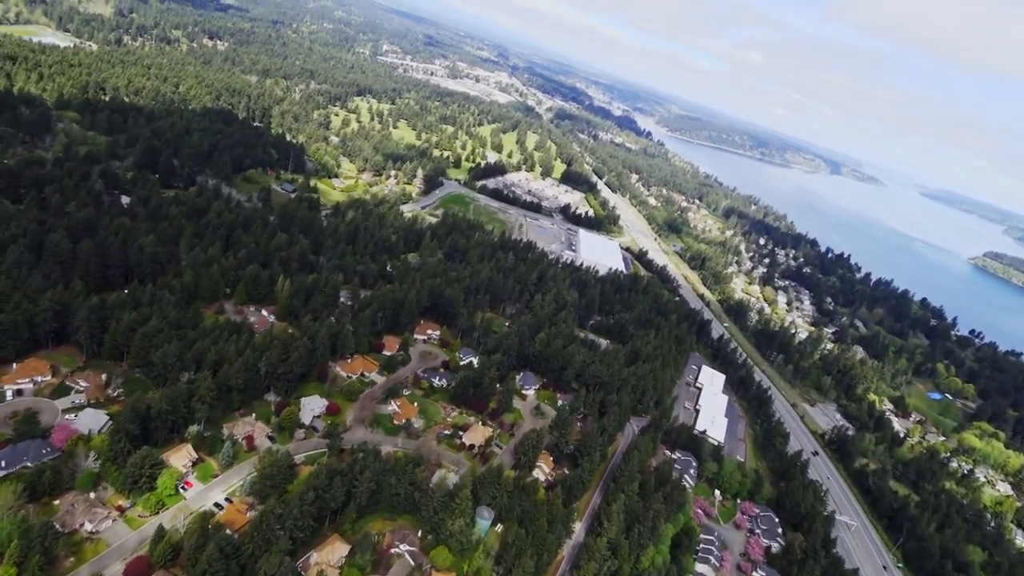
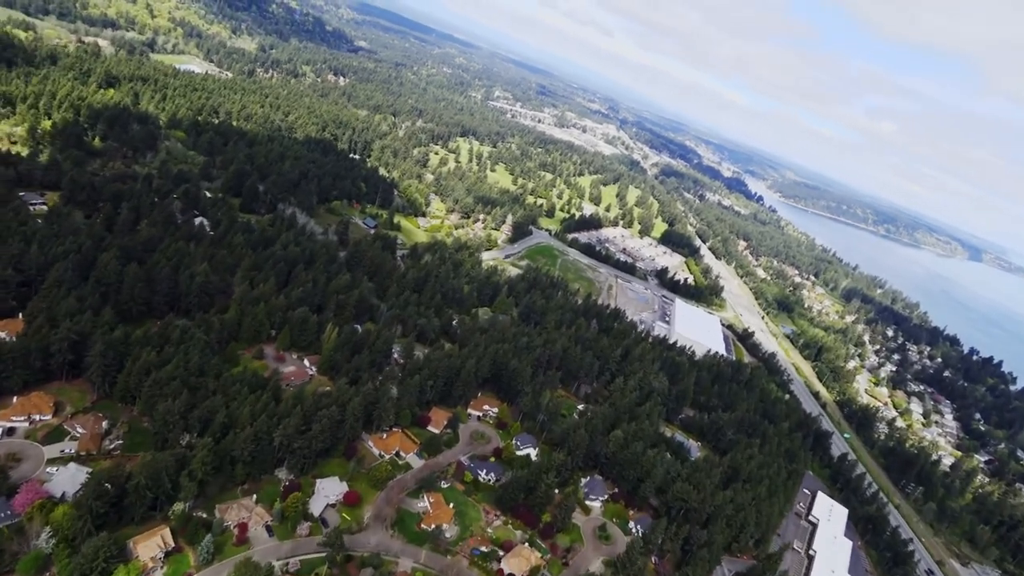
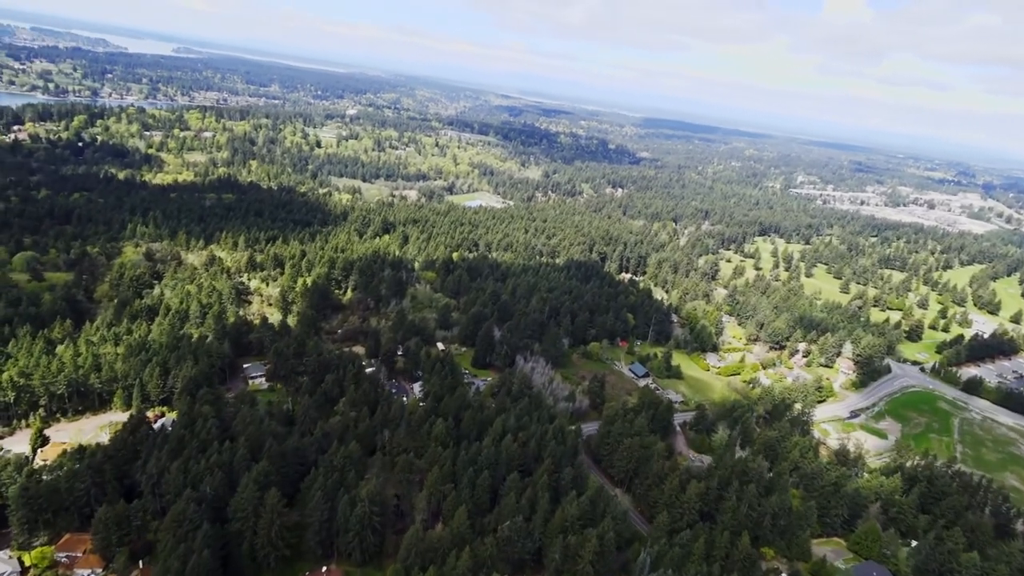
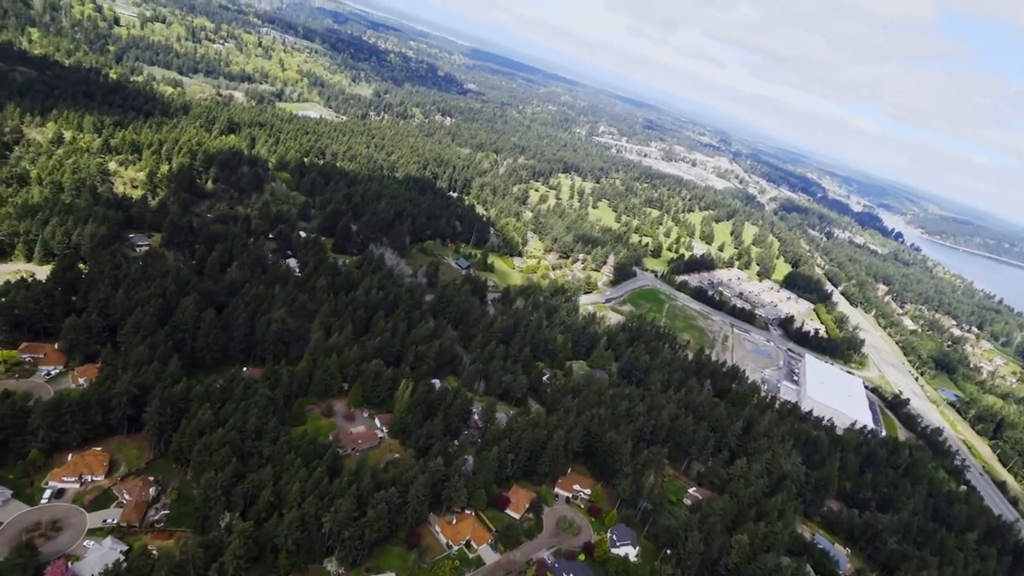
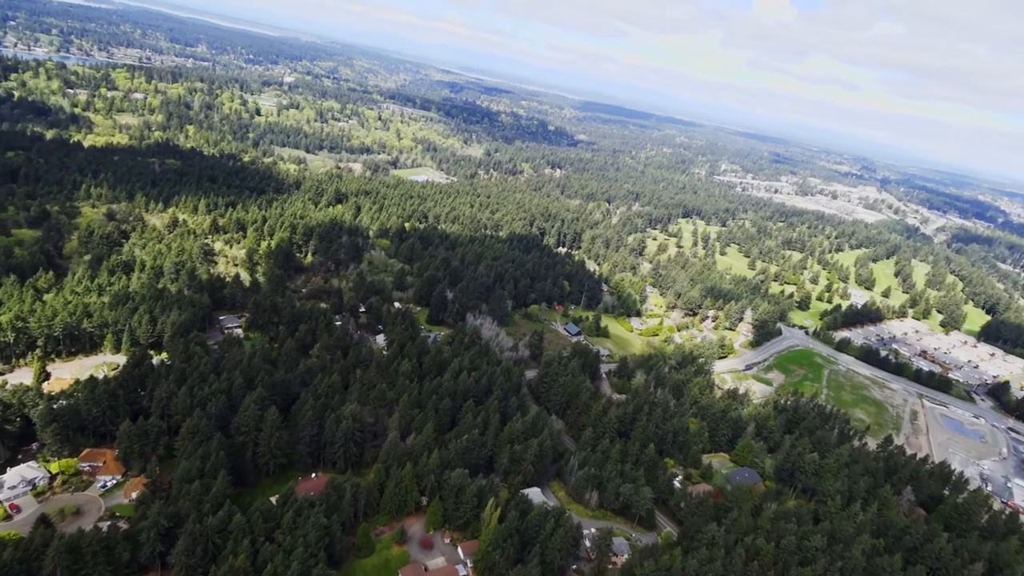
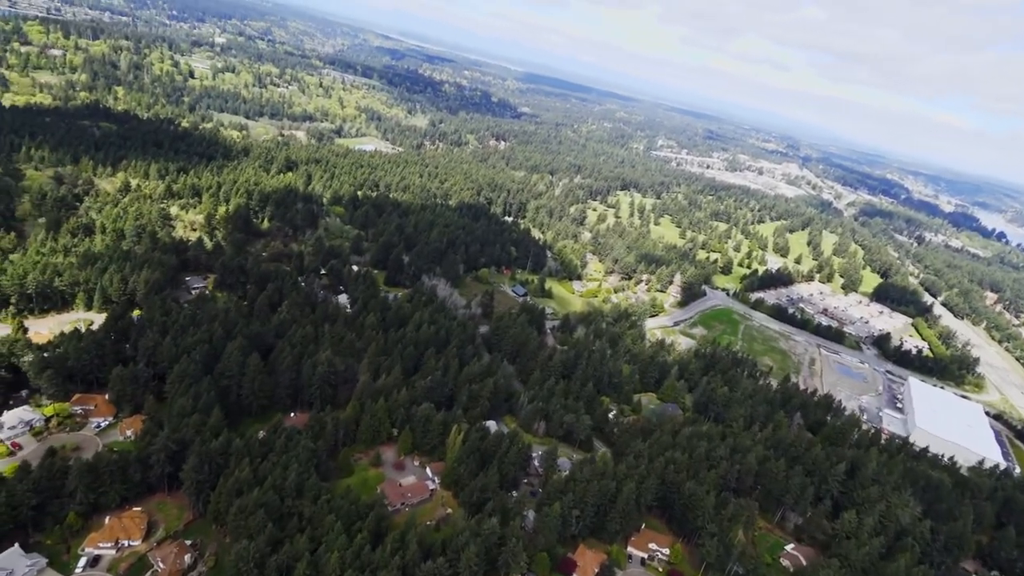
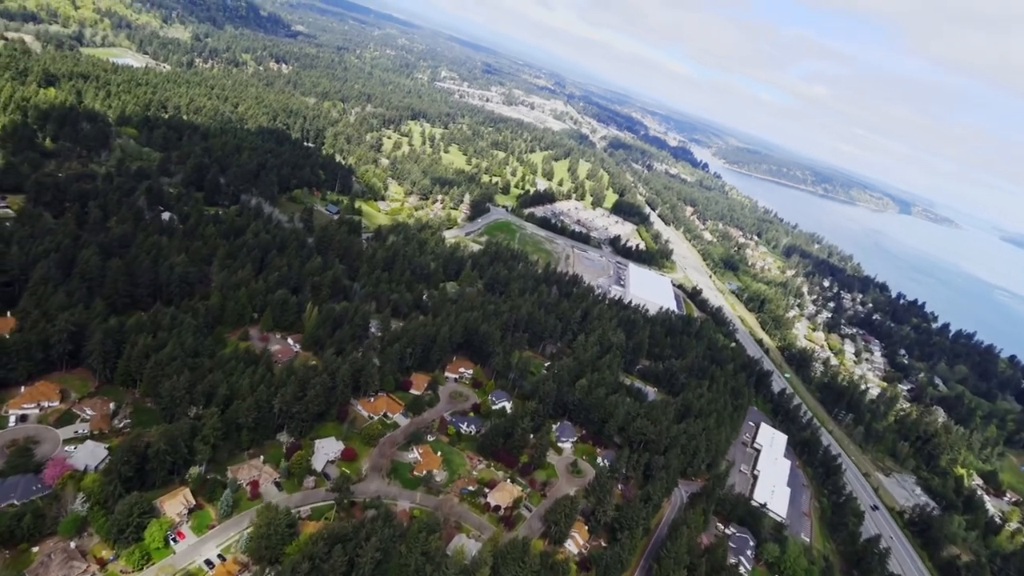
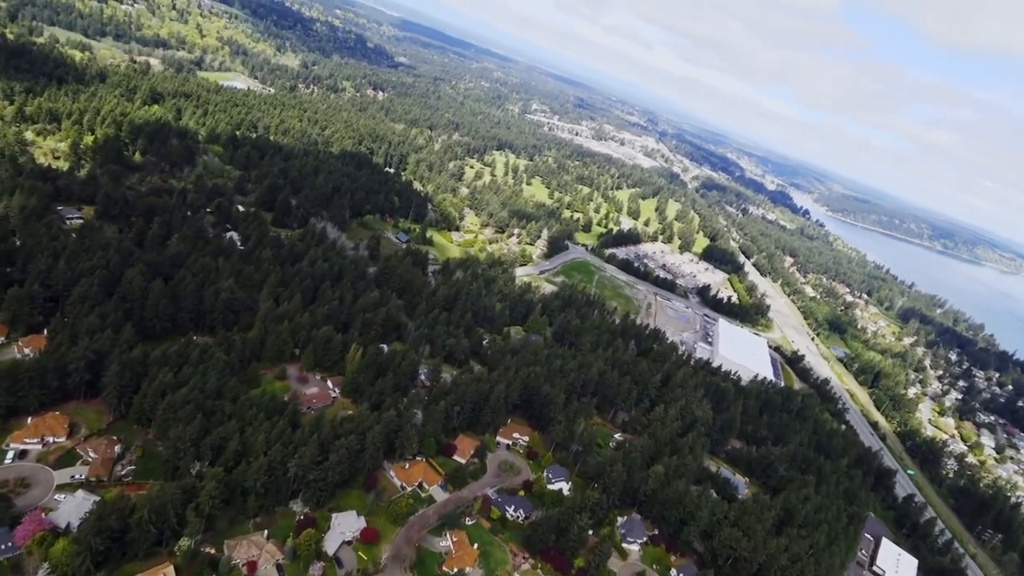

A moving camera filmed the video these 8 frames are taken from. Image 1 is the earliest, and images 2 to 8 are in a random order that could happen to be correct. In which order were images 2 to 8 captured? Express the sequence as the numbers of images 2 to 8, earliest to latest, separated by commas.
7, 2, 8, 4, 6, 5, 3
